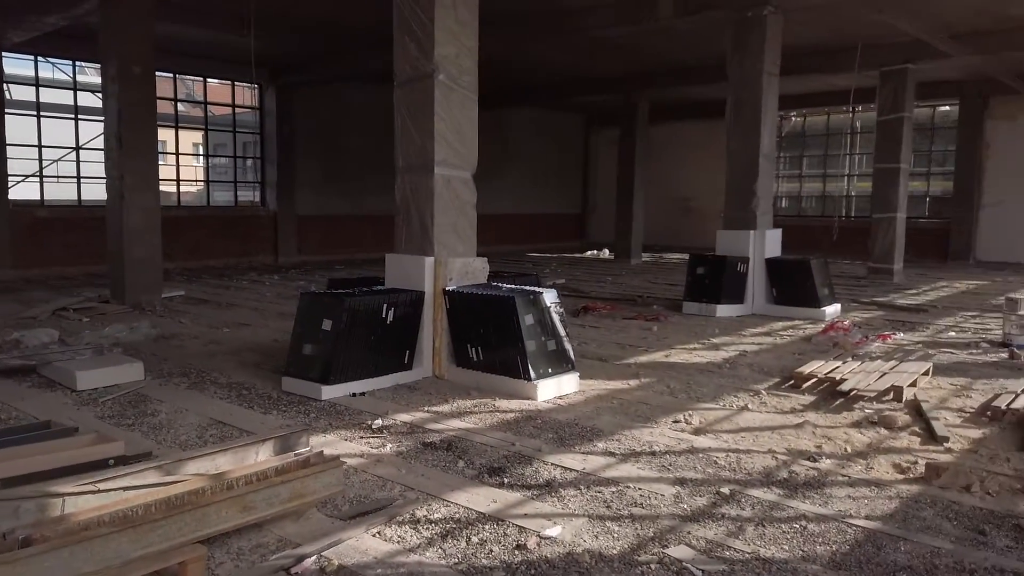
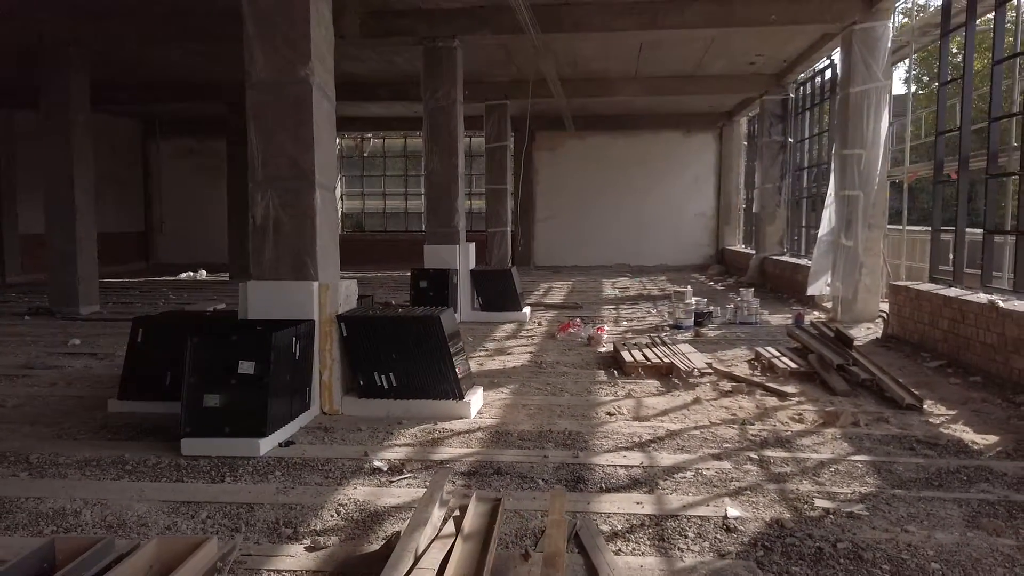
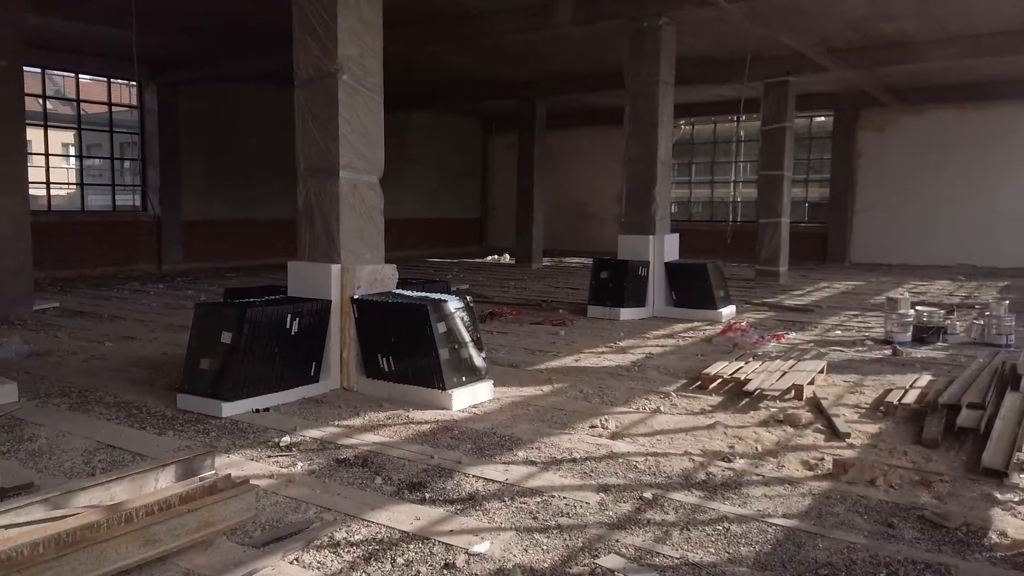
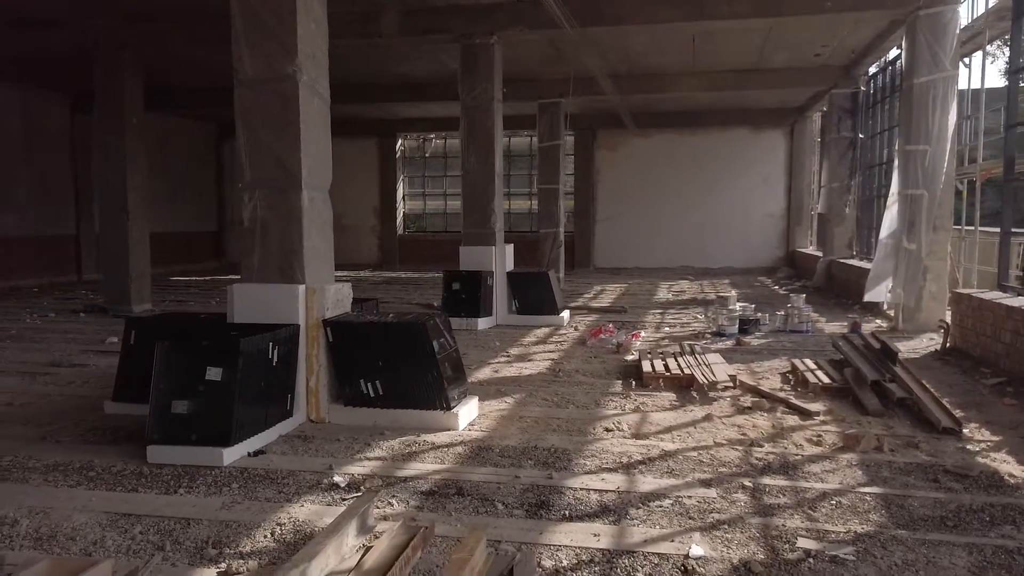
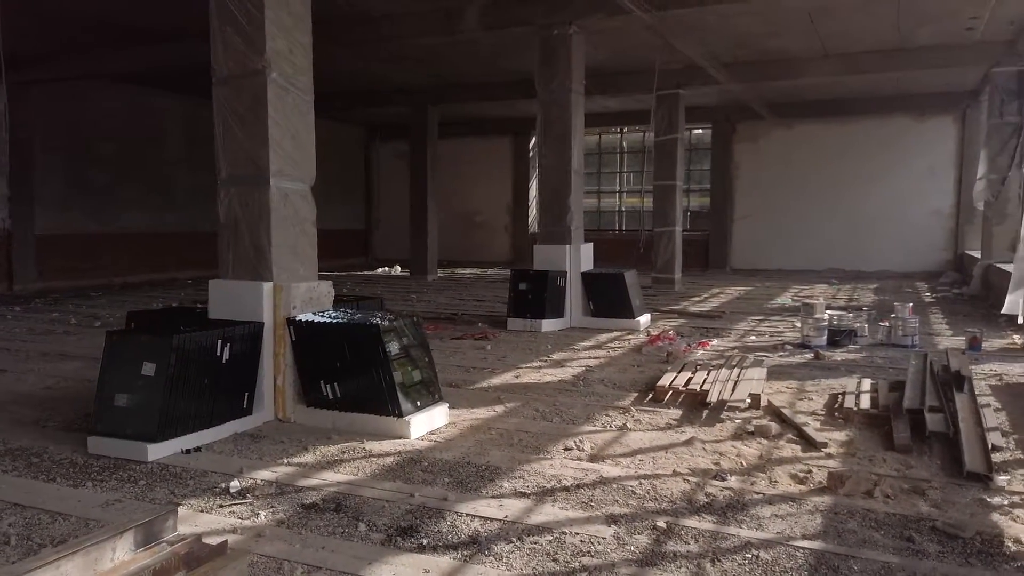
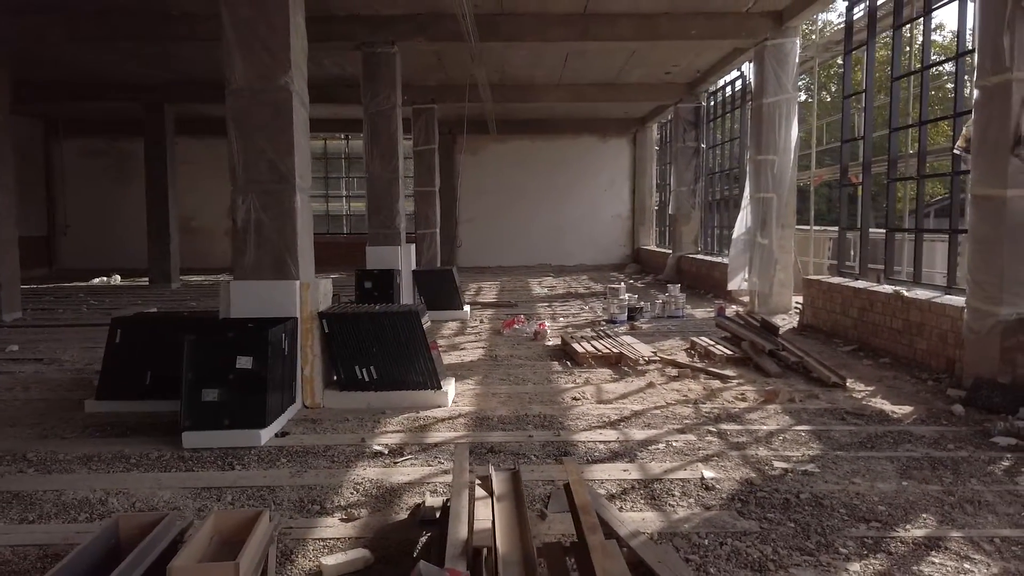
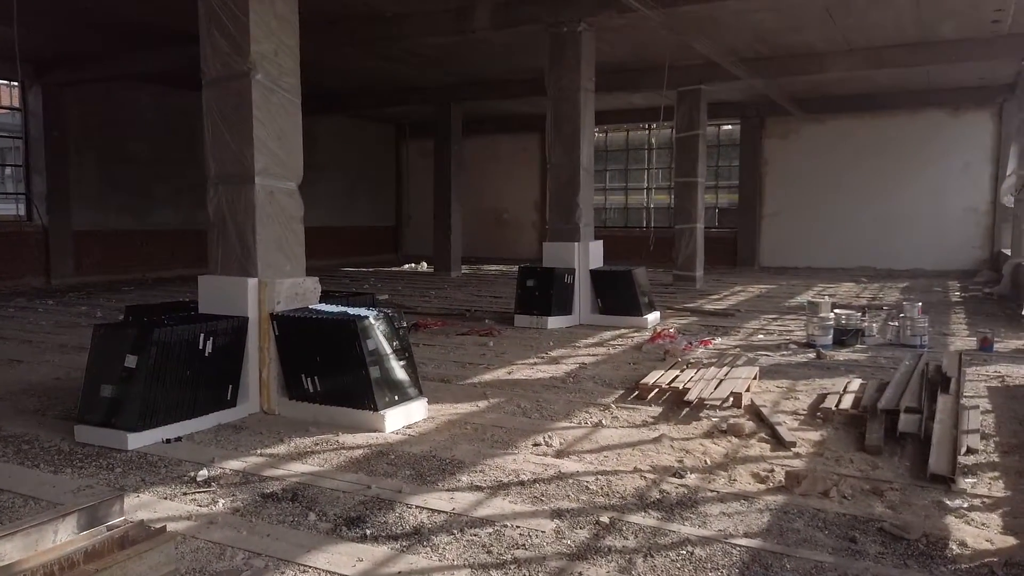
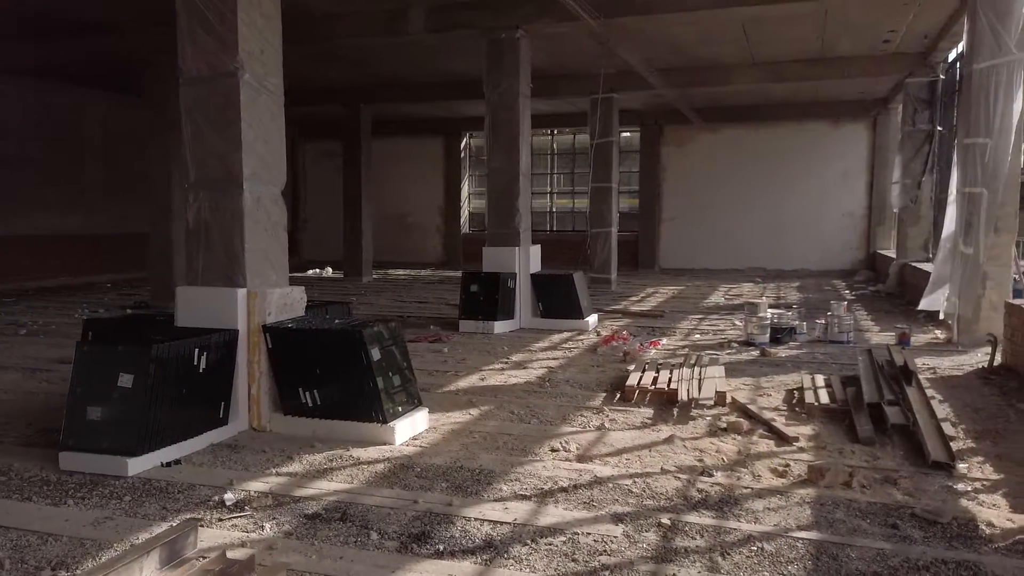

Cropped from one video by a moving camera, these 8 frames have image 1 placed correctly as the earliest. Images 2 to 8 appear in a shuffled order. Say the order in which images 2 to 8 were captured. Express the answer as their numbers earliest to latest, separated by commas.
3, 7, 5, 8, 4, 2, 6
